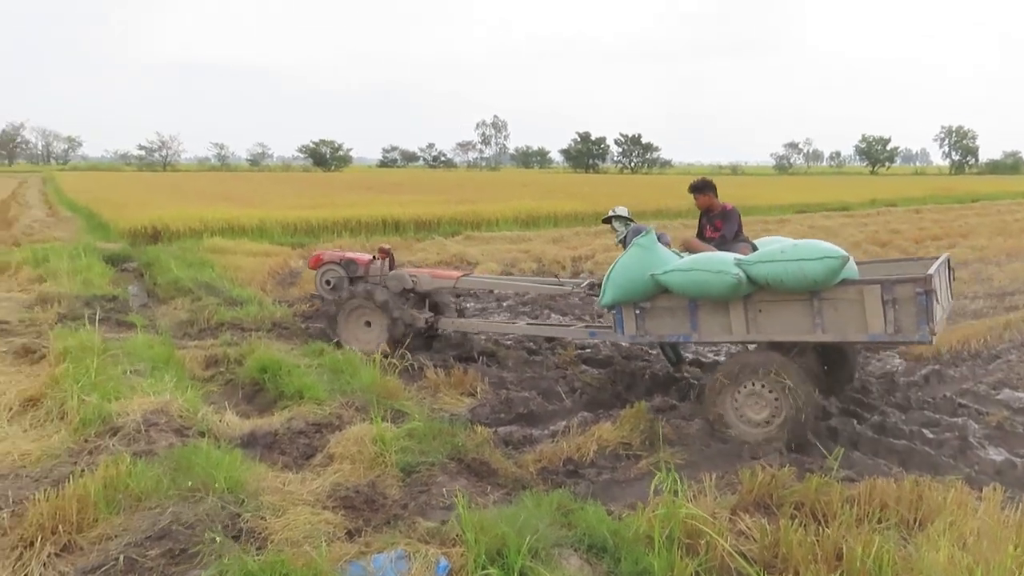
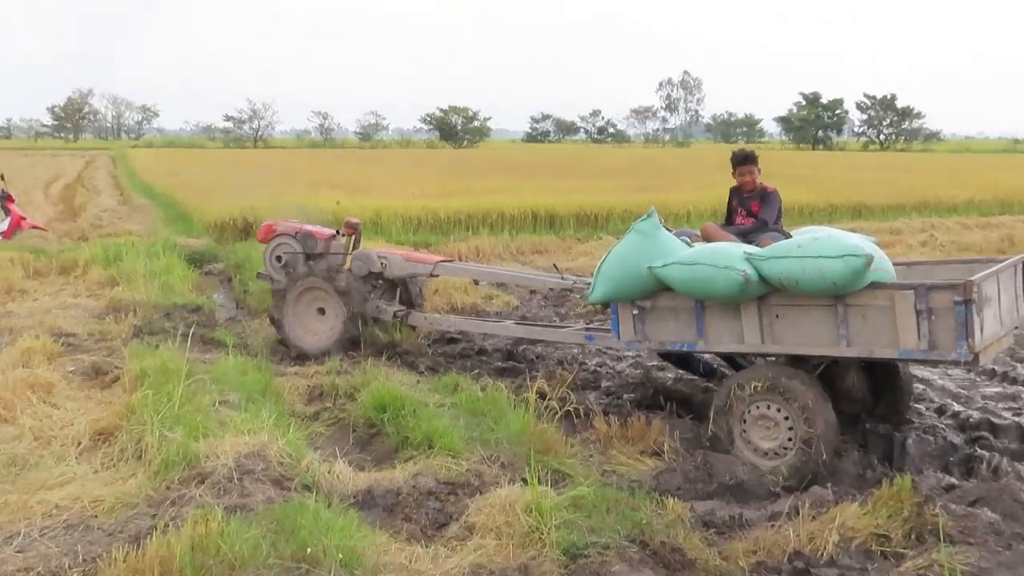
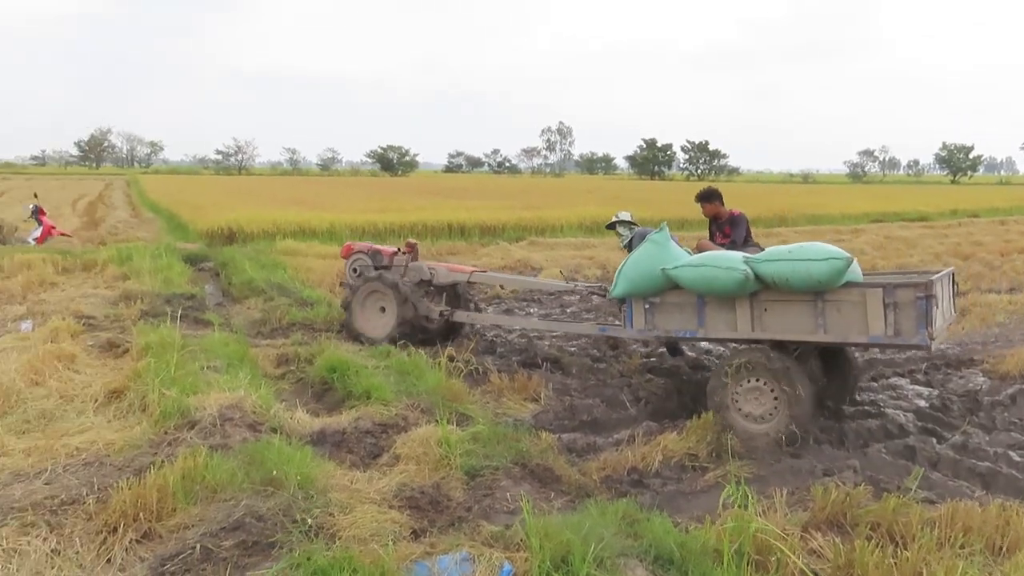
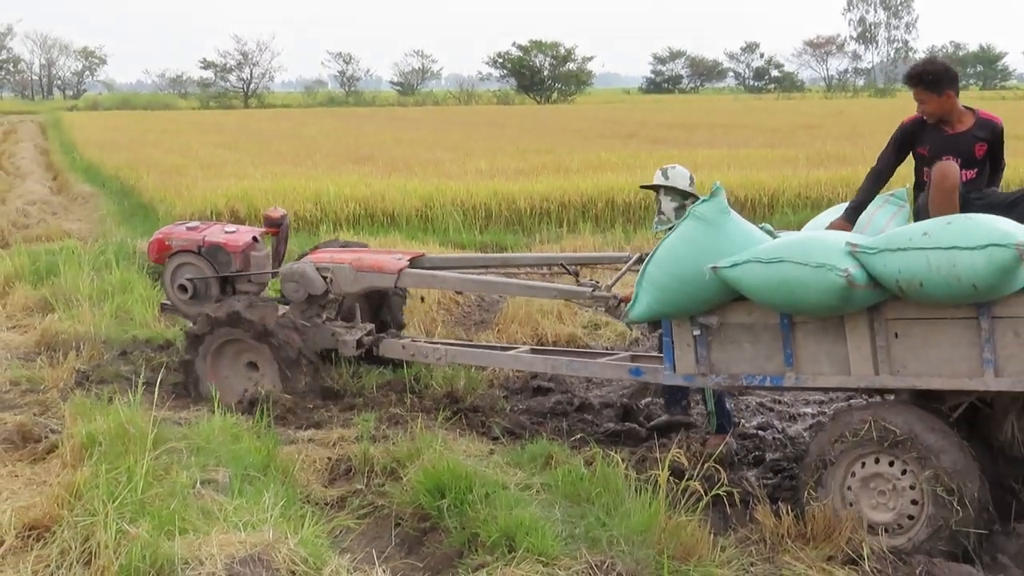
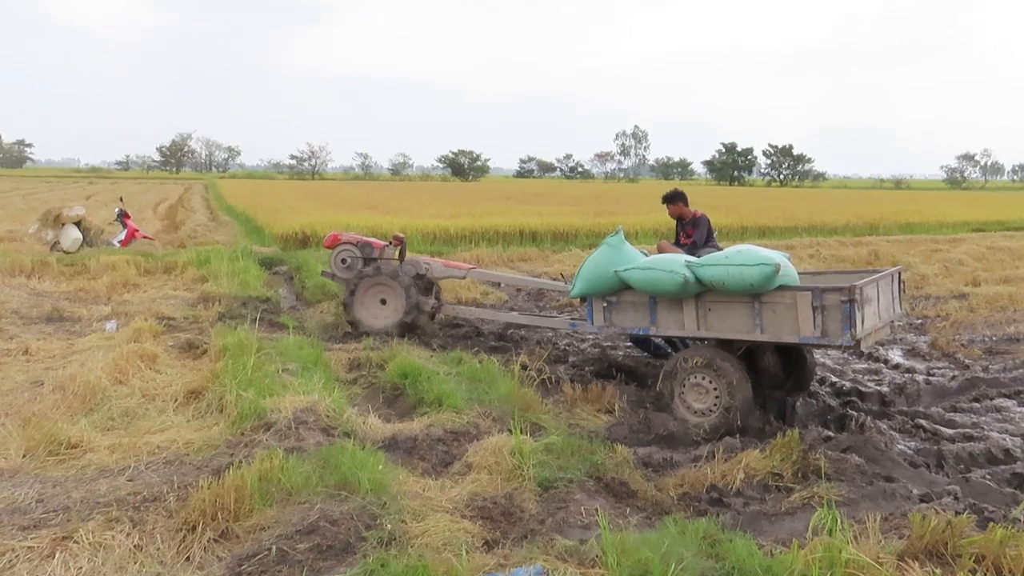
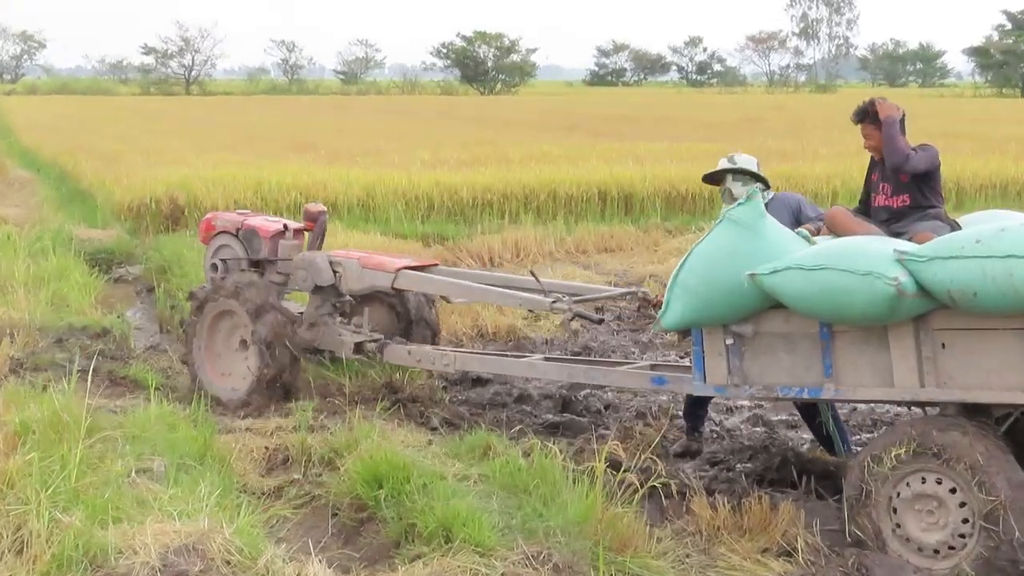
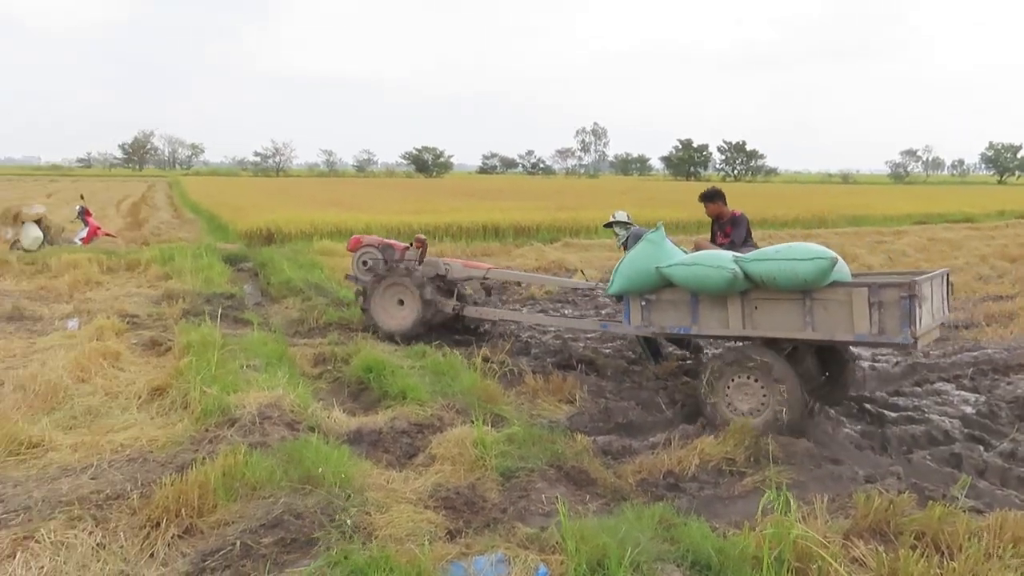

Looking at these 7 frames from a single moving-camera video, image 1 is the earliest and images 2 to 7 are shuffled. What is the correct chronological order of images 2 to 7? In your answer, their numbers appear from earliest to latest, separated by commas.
3, 7, 5, 2, 6, 4
